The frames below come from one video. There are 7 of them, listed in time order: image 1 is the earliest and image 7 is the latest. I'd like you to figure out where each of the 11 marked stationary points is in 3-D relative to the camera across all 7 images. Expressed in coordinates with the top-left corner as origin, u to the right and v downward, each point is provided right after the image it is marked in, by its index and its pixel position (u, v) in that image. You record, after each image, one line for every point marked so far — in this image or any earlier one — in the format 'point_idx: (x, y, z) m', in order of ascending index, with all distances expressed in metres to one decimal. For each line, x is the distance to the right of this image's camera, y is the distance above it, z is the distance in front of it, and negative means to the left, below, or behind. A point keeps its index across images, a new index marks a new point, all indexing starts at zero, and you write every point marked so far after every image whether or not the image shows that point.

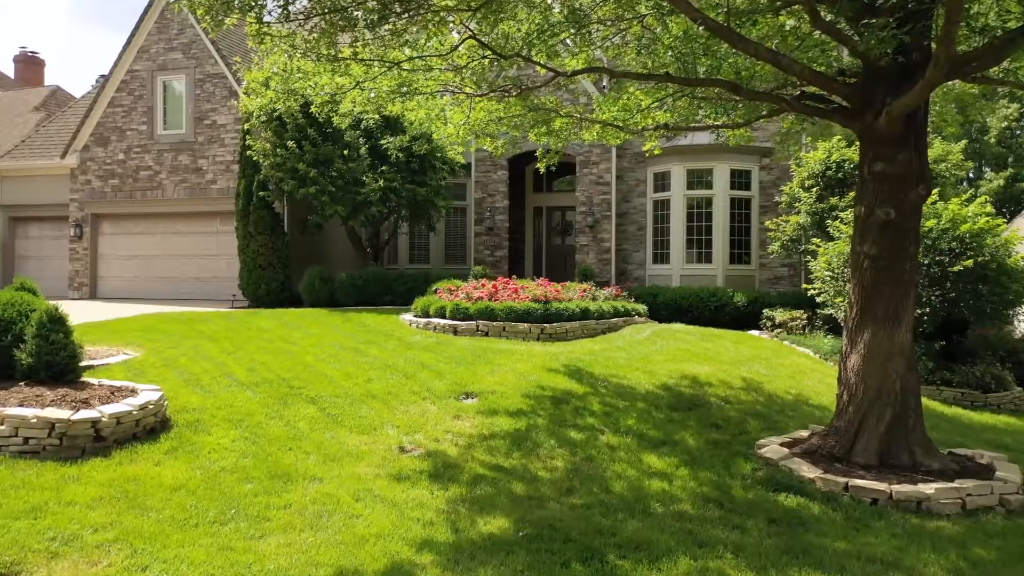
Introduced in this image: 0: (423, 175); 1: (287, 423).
0: (-1.6, +2.1, +13.8) m
1: (-1.9, -1.1, +6.3) m
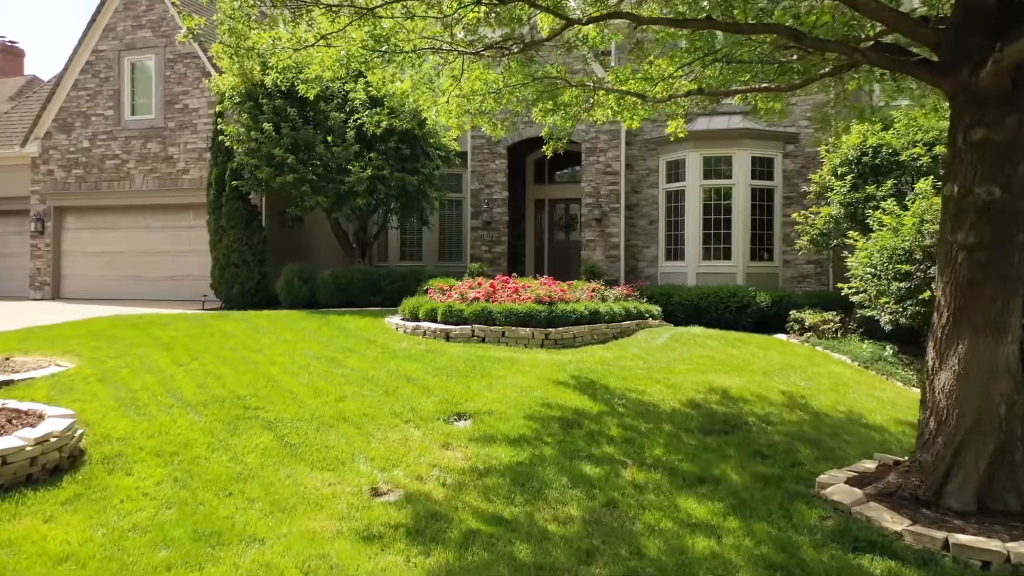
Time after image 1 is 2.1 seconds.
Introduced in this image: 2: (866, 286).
0: (-1.7, +2.1, +12.6) m
1: (-1.9, -1.1, +5.1) m
2: (+4.7, 0.0, +10.0) m
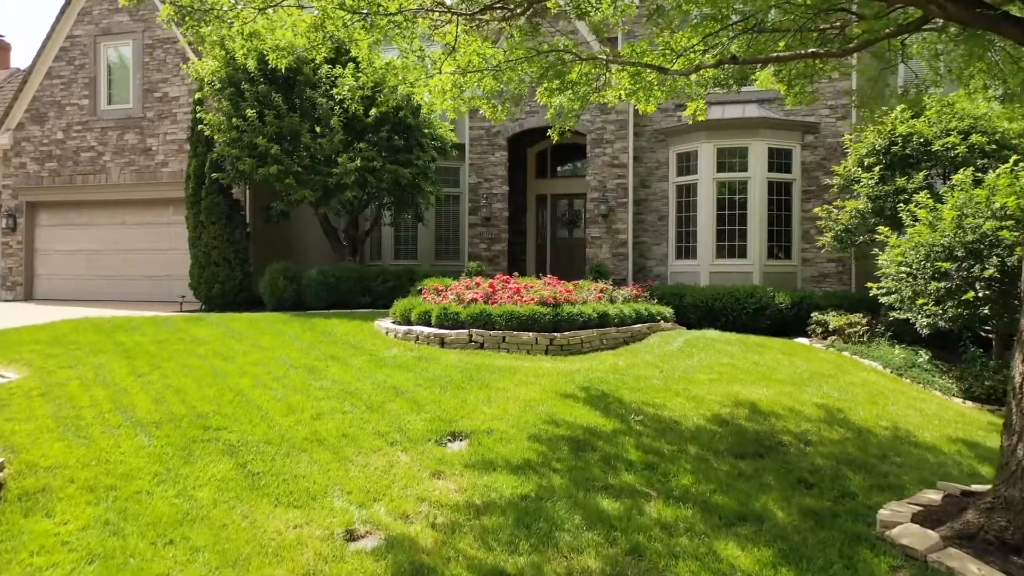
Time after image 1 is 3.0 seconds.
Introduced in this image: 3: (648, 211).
0: (-1.6, +2.1, +11.7) m
1: (-1.9, -1.2, +4.3) m
2: (+4.7, 0.0, +9.2) m
3: (+2.3, +1.3, +12.9) m
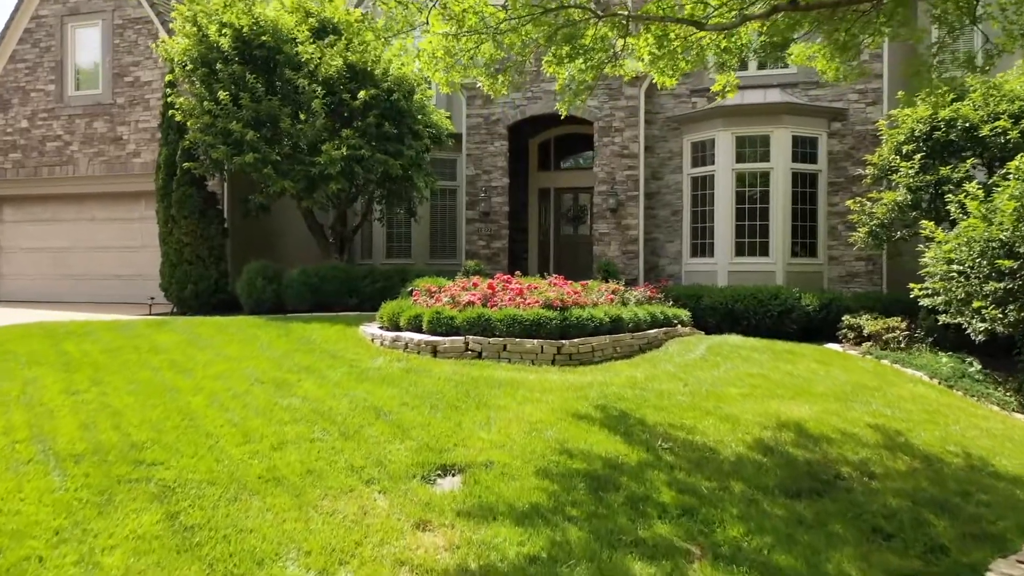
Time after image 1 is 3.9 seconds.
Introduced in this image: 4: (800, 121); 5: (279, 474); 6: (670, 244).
0: (-1.6, +2.1, +10.8) m
1: (-1.9, -1.2, +3.3) m
2: (+4.7, 0.0, +8.2) m
3: (+2.4, +1.3, +11.9) m
4: (+4.3, +2.5, +11.1) m
5: (-1.3, -1.0, +4.2) m
6: (+2.5, +0.7, +11.9) m
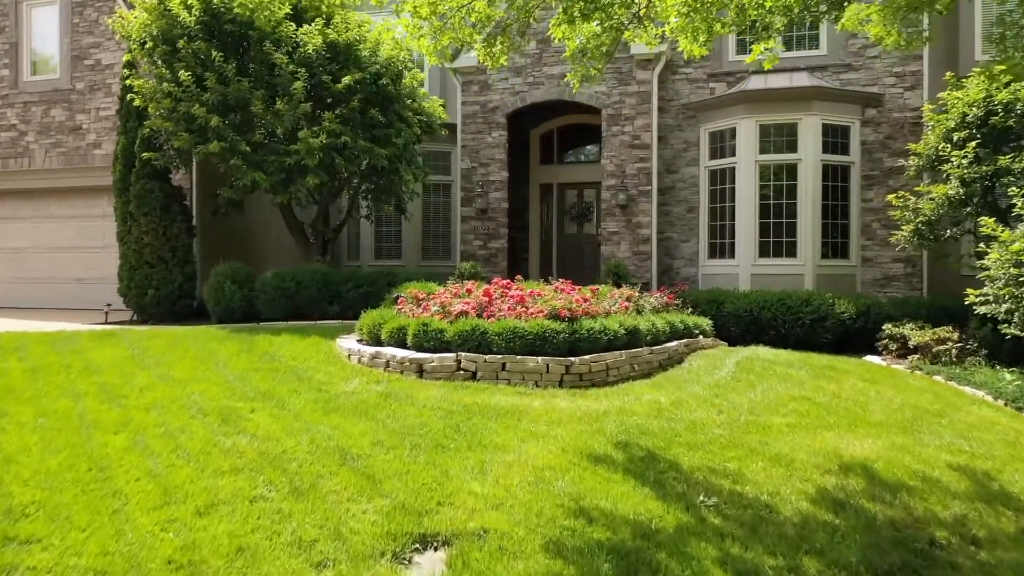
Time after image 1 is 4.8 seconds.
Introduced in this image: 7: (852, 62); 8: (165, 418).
0: (-1.6, +2.0, +9.7) m
1: (-1.9, -1.2, +2.2) m
2: (+4.7, -0.1, +7.1) m
3: (+2.4, +1.3, +10.8) m
4: (+4.2, +2.4, +10.0) m
5: (-1.3, -1.1, +3.1) m
6: (+2.5, +0.6, +10.8) m
7: (+4.6, +3.1, +10.2) m
8: (-2.2, -0.8, +4.7) m
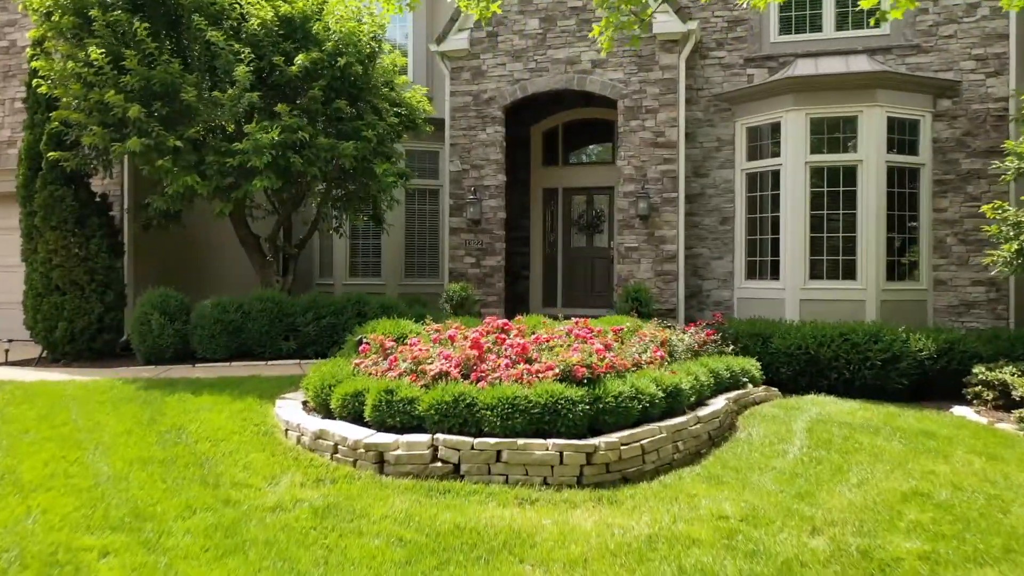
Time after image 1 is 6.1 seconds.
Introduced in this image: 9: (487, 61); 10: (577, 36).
0: (-1.7, +1.7, +7.9) m
1: (-1.8, -1.5, +0.4) m
2: (+4.7, -0.4, +5.3) m
3: (+2.3, +0.9, +9.1) m
4: (+4.2, +2.1, +8.2) m
5: (-1.3, -1.4, +1.3) m
6: (+2.5, +0.3, +9.0) m
7: (+4.6, +2.7, +8.4) m
8: (-2.2, -1.1, +3.0) m
9: (-0.3, +2.8, +9.4) m
10: (+0.8, +3.0, +9.1) m
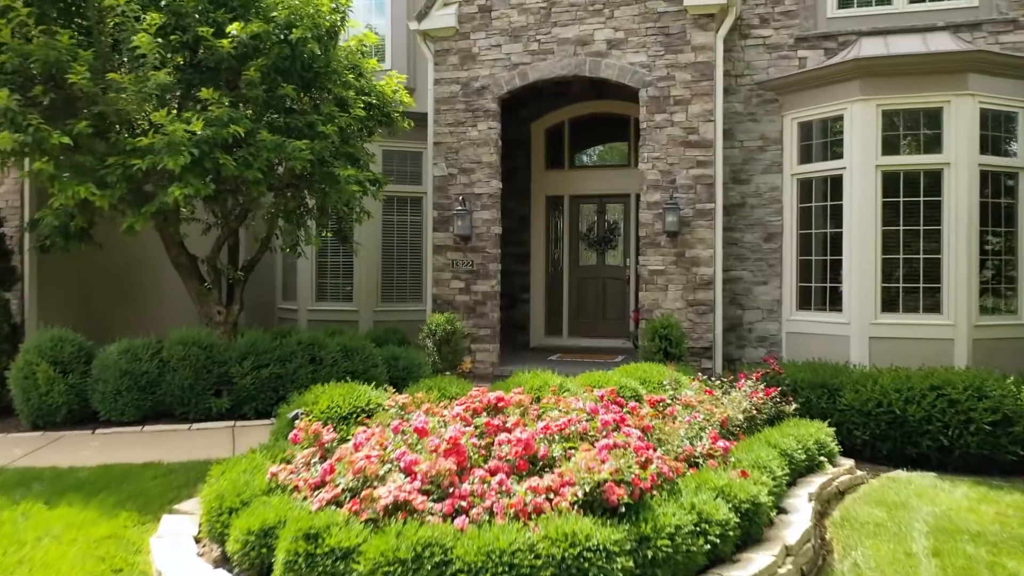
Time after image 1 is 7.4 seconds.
0: (-1.7, +1.4, +6.2) m
1: (-1.8, -1.8, -1.3) m
2: (+4.7, -0.7, +3.7) m
3: (+2.3, +0.6, +7.4) m
4: (+4.2, +1.8, +6.5) m
5: (-1.3, -1.7, -0.3) m
6: (+2.4, 0.0, +7.3) m
7: (+4.6, +2.4, +6.8) m
8: (-2.2, -1.4, +1.3) m
9: (-0.3, +2.5, +7.7) m
10: (+0.8, +2.7, +7.4) m
